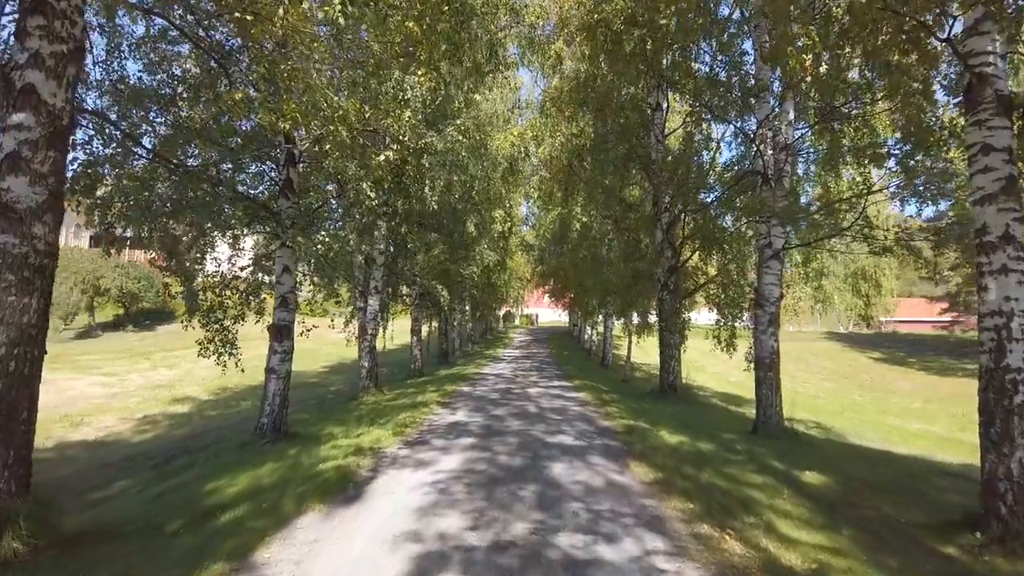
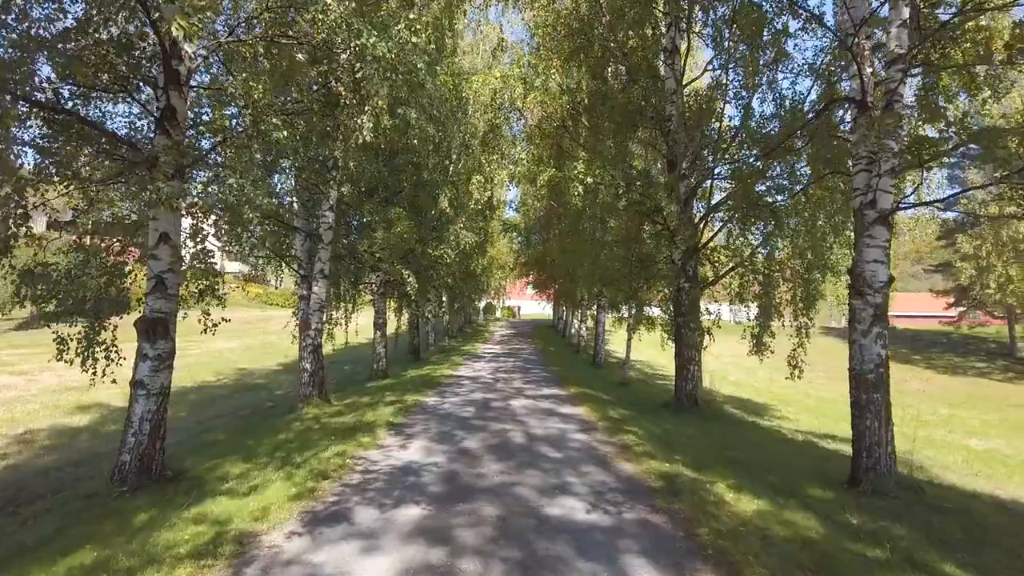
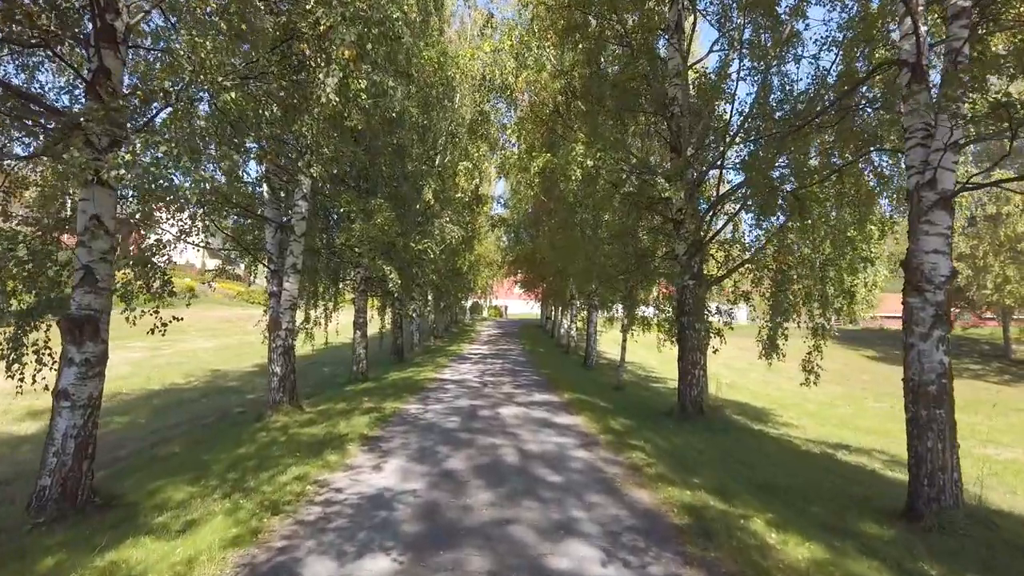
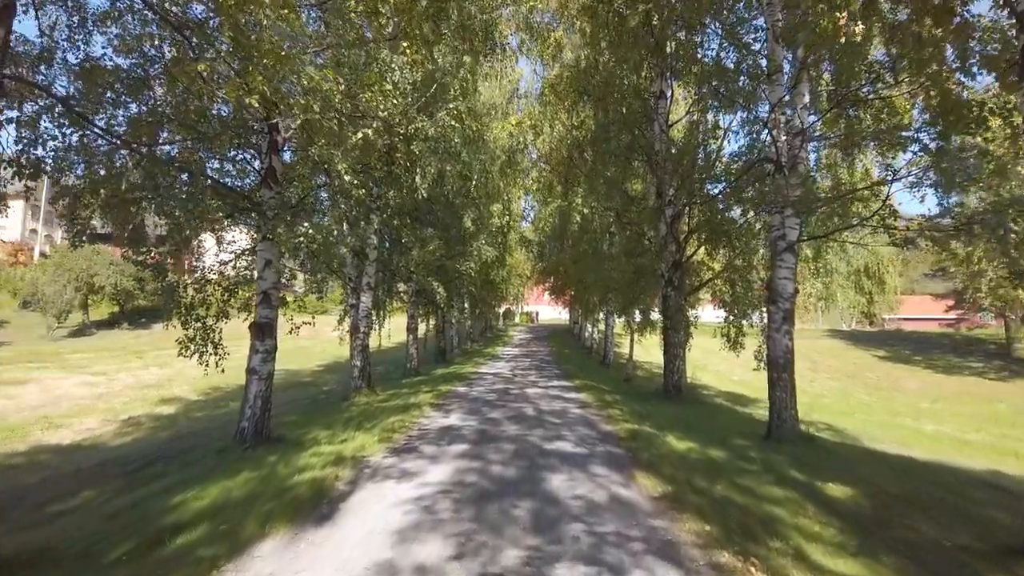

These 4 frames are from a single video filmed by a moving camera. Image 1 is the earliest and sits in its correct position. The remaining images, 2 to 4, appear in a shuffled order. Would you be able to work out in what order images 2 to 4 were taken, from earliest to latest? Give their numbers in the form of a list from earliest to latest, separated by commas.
4, 2, 3
